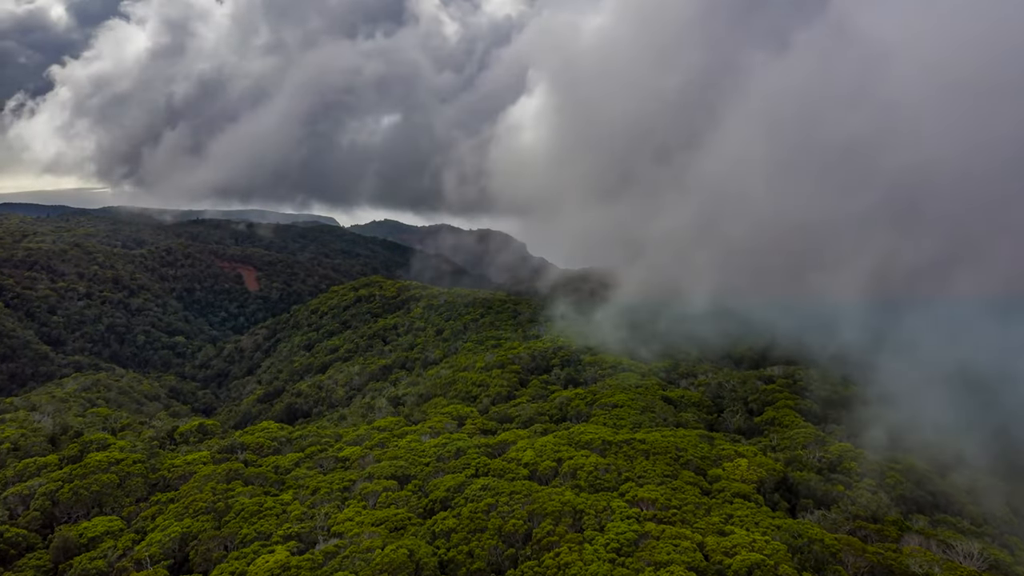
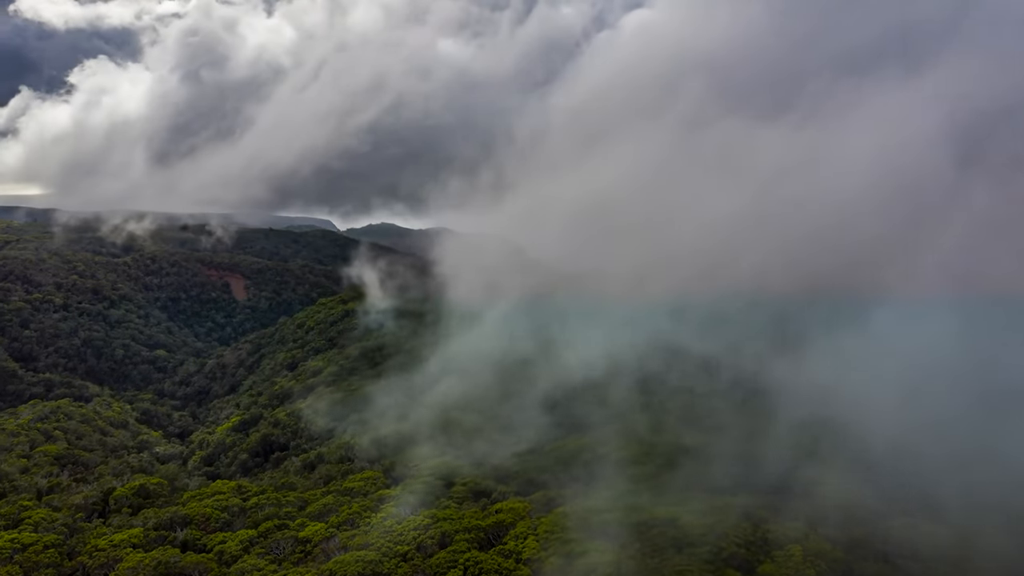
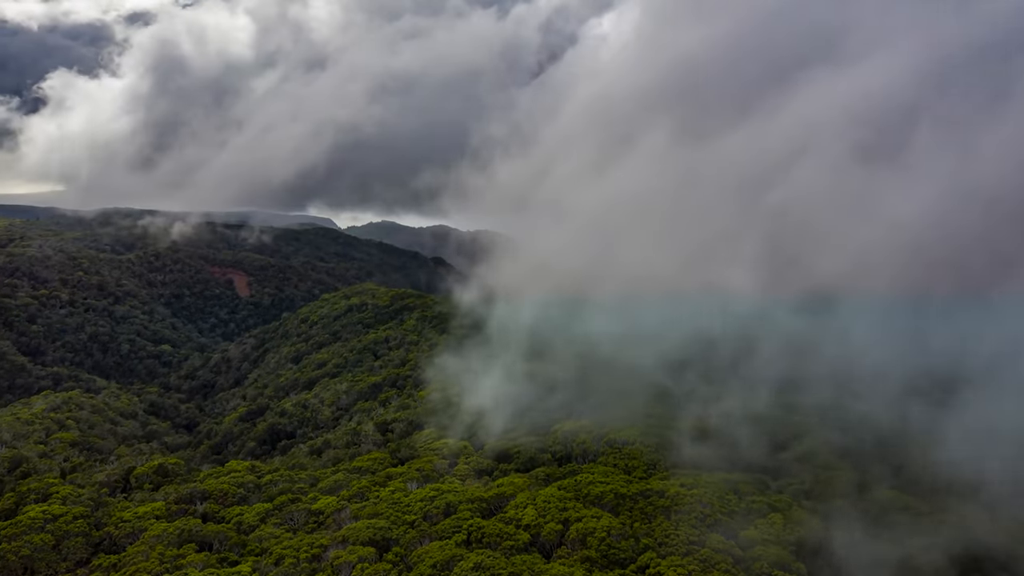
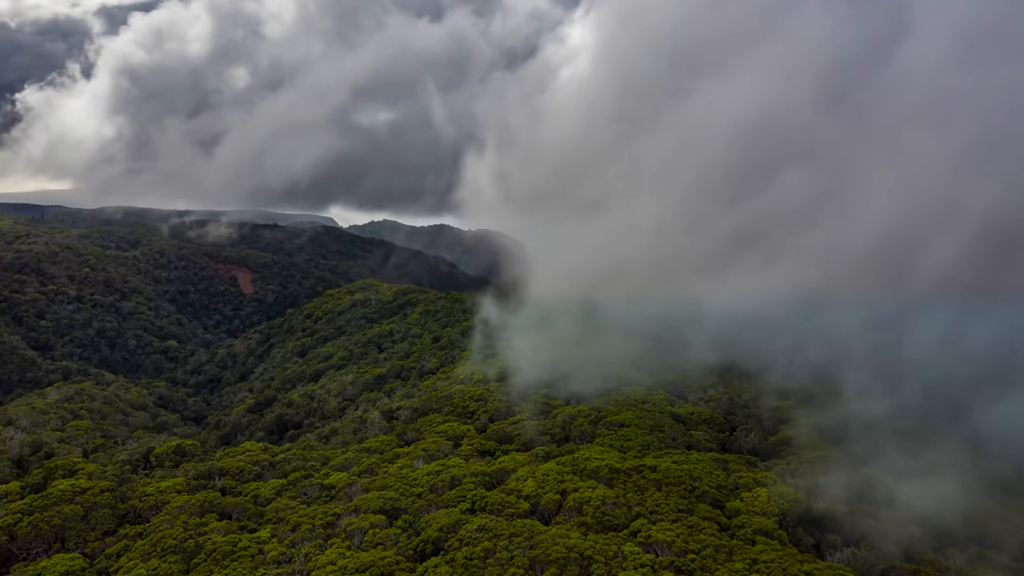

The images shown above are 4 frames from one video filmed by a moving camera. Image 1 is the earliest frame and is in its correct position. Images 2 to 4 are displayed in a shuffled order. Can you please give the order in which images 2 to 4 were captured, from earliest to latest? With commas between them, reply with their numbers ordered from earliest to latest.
4, 3, 2
